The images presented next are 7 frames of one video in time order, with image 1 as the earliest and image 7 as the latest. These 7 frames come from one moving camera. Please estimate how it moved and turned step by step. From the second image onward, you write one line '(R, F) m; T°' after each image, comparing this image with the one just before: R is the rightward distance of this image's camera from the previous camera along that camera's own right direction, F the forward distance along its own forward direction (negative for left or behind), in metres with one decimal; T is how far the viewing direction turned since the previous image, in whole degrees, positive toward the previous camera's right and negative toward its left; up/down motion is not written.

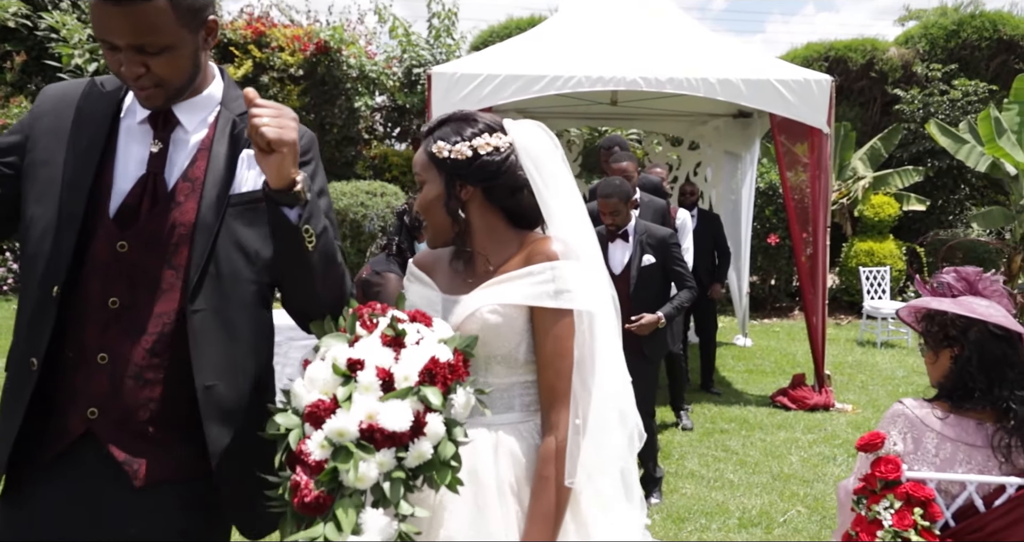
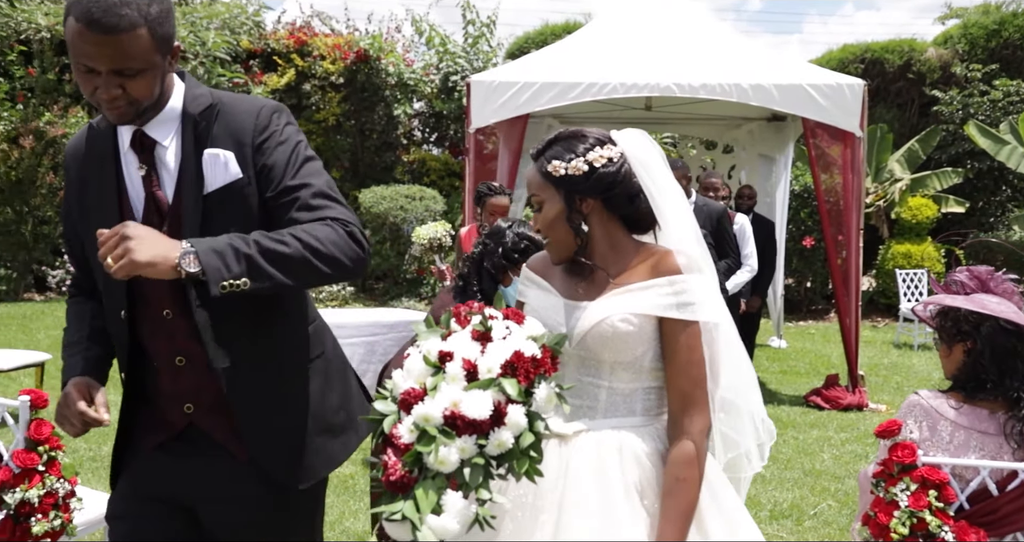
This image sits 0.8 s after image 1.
(0.0, -0.2) m; -2°
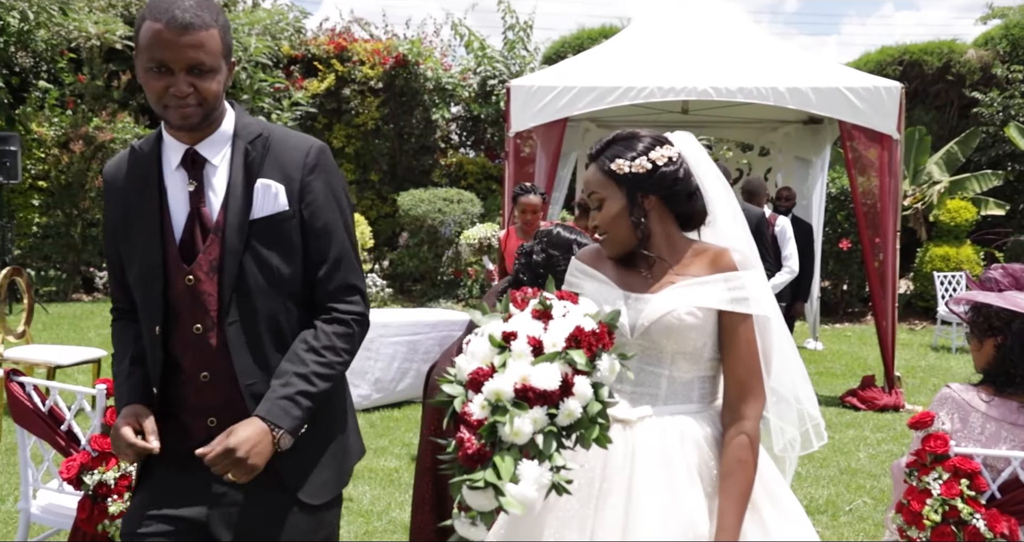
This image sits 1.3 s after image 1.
(0.0, -0.1) m; -2°
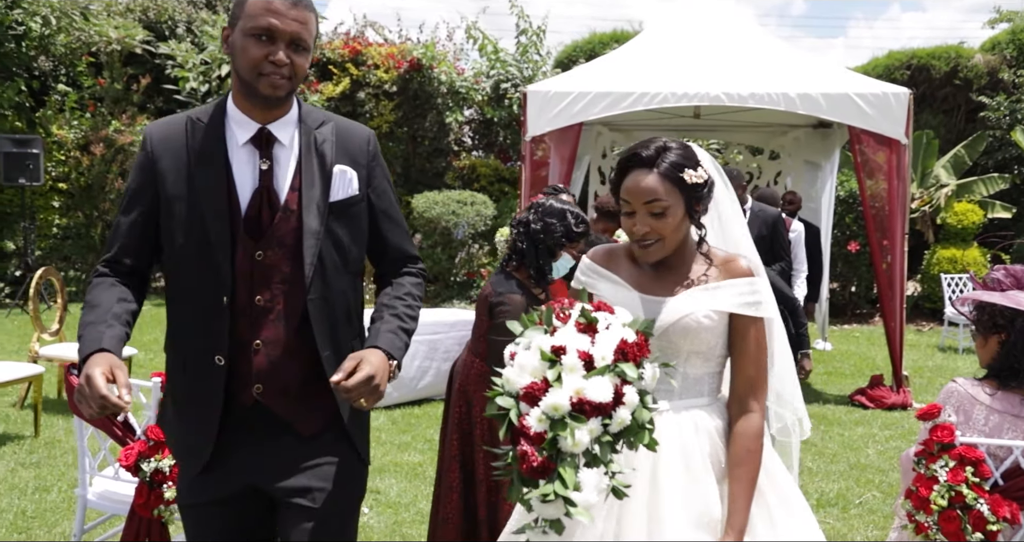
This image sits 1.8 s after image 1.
(-0.1, -0.2) m; 0°
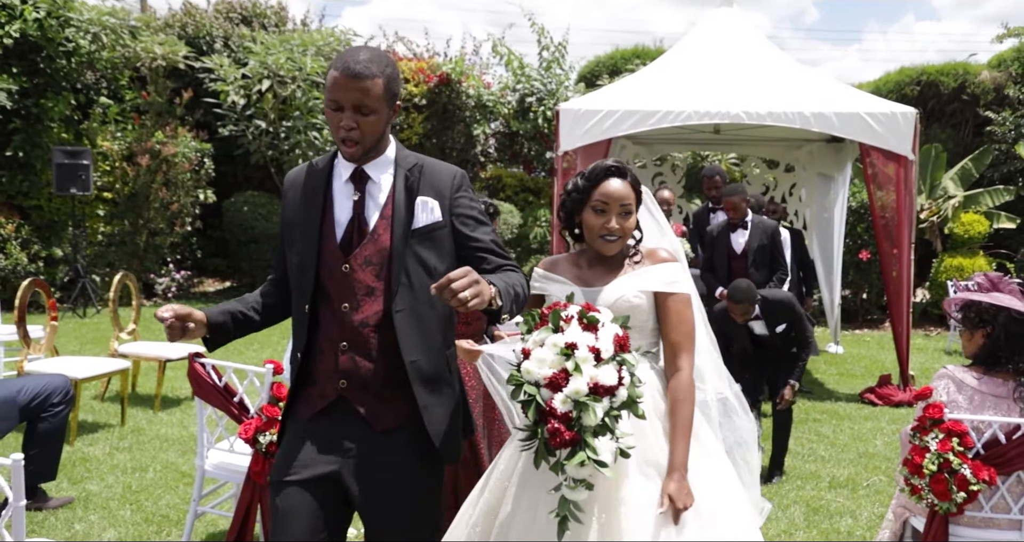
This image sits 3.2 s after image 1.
(-0.2, -0.6) m; -1°
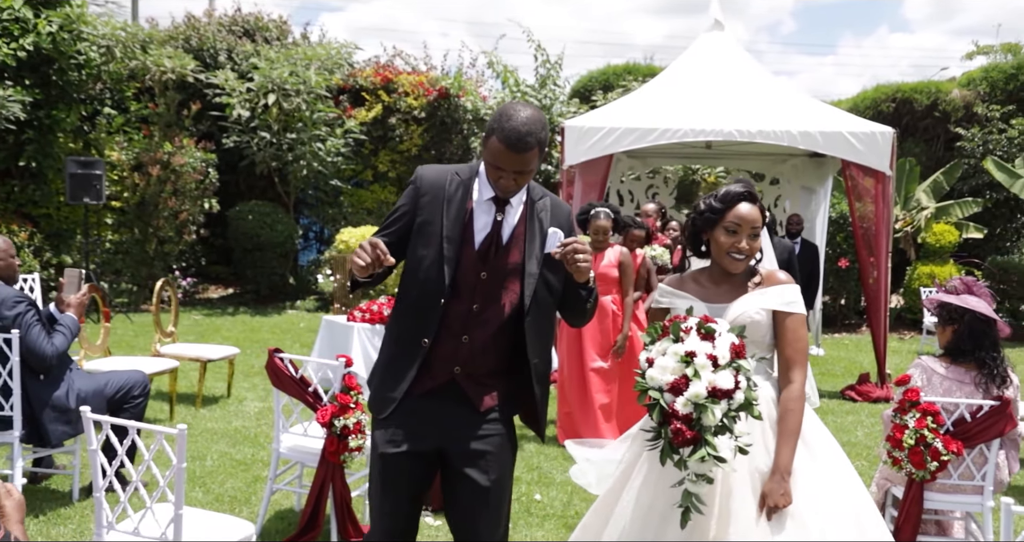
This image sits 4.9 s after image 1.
(-0.3, -0.6) m; +1°
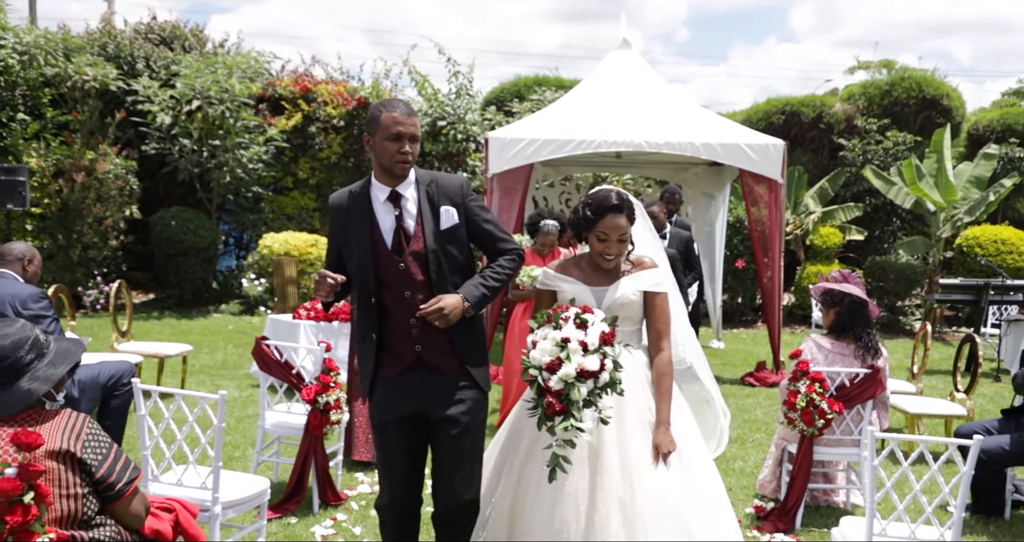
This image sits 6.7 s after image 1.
(-0.3, -0.7) m; +6°
